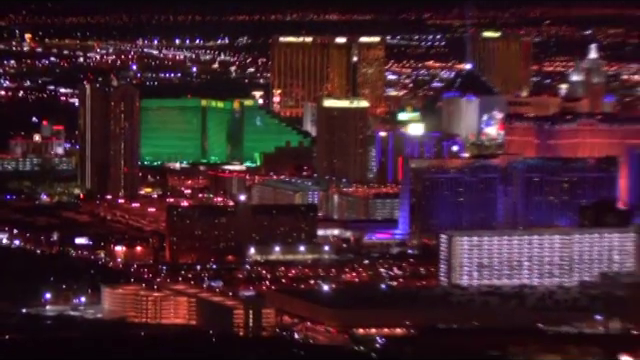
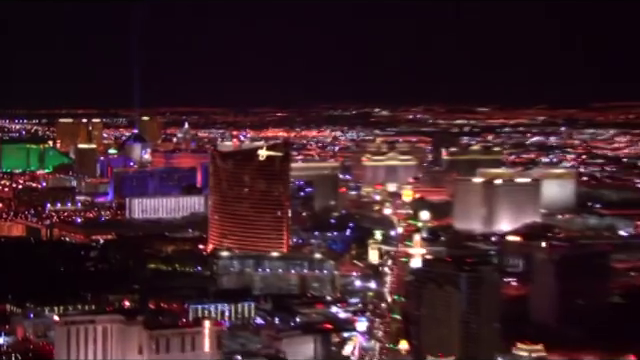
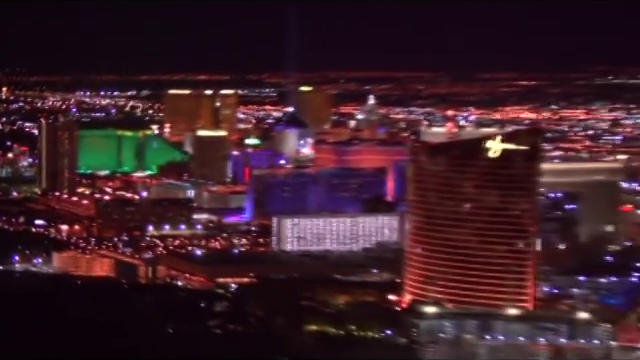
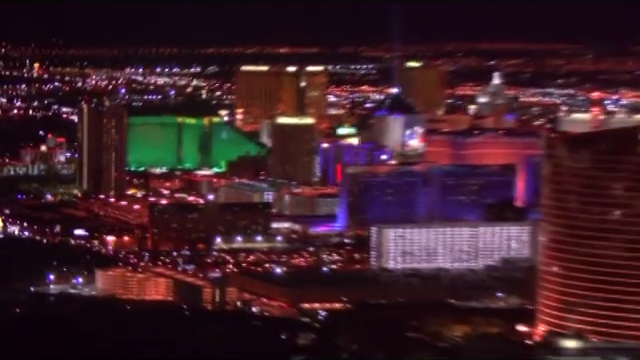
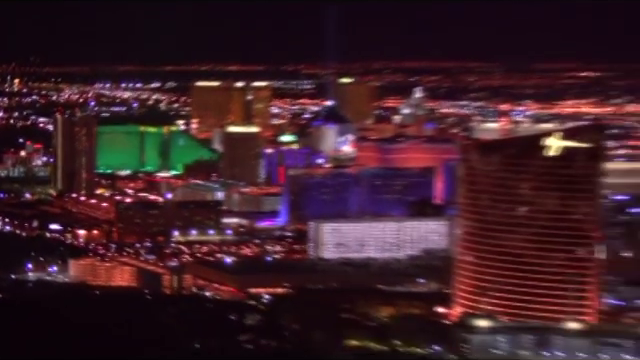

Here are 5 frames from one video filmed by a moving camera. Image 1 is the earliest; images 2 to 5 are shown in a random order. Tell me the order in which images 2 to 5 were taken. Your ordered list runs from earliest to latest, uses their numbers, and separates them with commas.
4, 5, 3, 2
